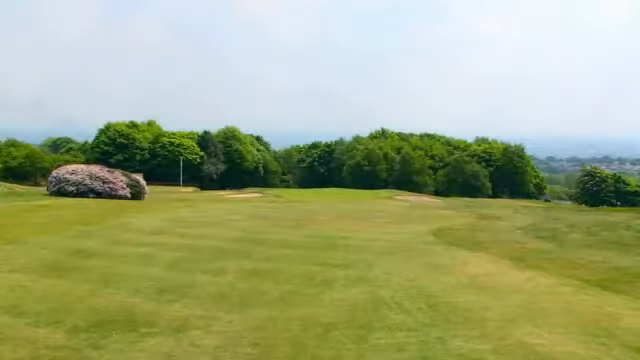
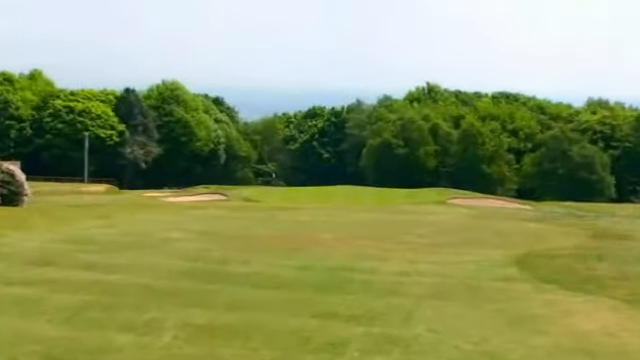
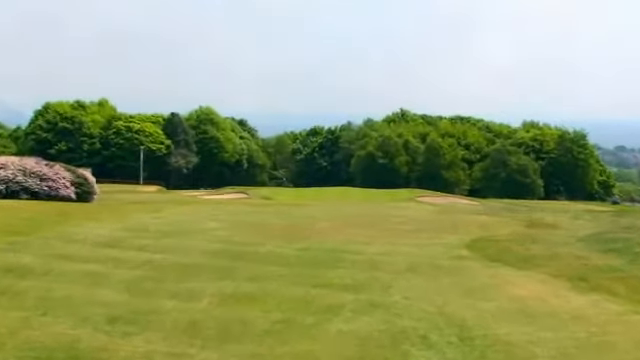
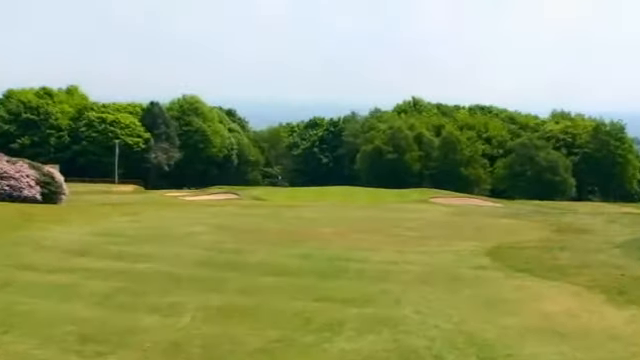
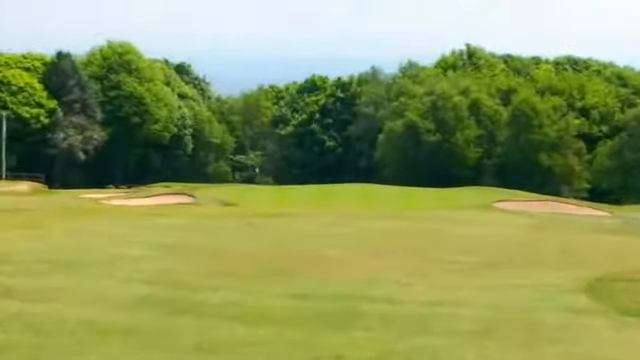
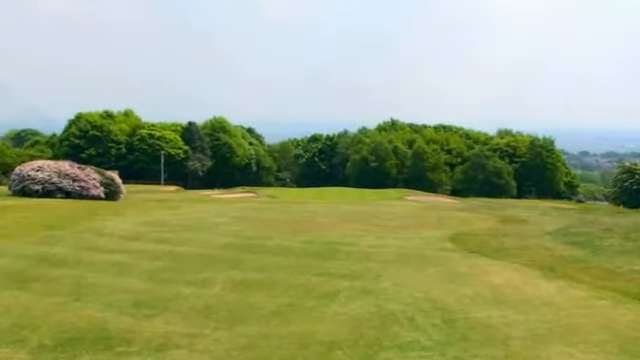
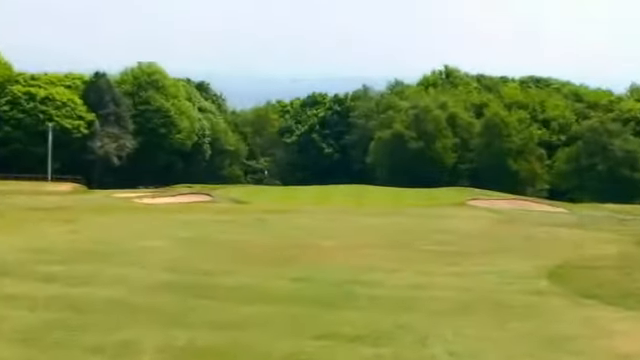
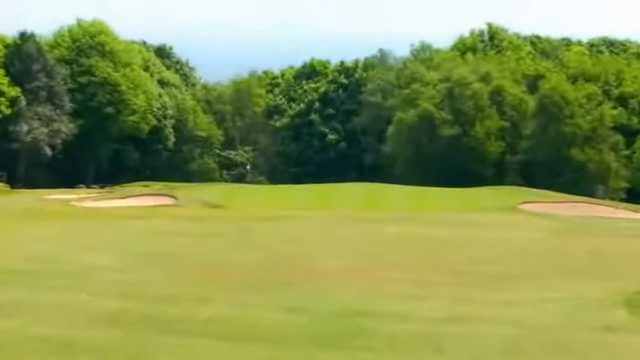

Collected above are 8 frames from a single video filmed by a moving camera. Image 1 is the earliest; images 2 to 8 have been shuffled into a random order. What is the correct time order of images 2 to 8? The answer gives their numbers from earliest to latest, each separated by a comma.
6, 3, 4, 2, 7, 5, 8
